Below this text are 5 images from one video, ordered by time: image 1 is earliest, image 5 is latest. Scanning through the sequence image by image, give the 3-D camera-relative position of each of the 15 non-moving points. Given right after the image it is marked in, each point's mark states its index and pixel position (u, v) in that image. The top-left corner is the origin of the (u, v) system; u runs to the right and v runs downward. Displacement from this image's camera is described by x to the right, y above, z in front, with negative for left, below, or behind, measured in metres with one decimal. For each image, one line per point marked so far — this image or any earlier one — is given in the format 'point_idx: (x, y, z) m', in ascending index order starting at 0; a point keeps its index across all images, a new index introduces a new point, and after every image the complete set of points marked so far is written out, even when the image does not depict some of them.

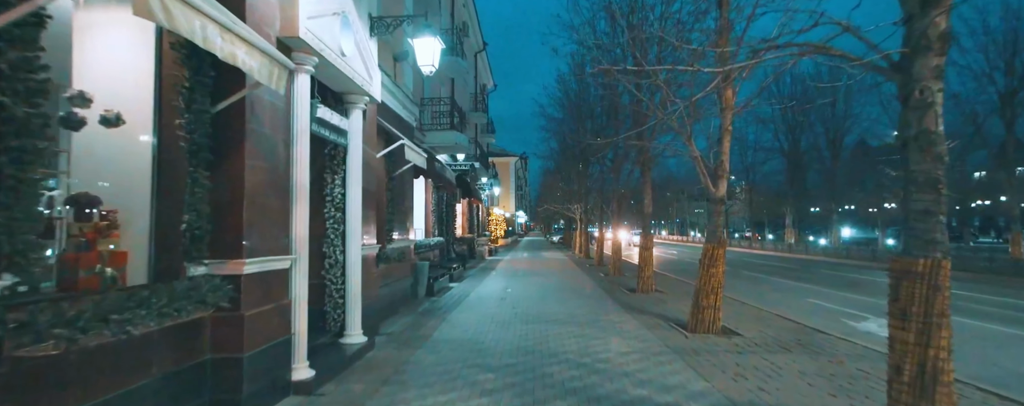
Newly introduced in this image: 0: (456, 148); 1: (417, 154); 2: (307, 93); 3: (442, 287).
0: (-2.2, +2.2, +18.1) m
1: (-2.0, +1.0, +9.5) m
2: (-2.4, +1.3, +5.5) m
3: (-2.3, -2.7, +14.8) m
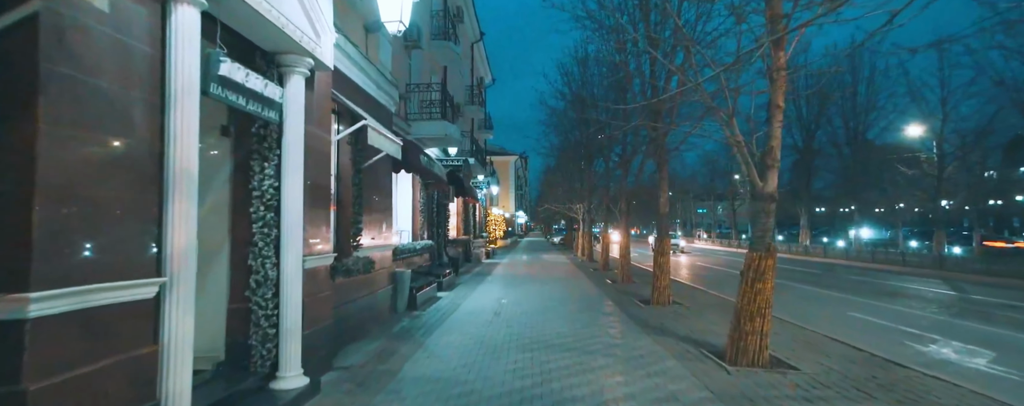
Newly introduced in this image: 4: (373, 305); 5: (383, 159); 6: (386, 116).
0: (-2.3, +2.2, +16.4) m
1: (-2.1, +1.1, +7.7) m
2: (-2.5, +1.3, +3.7) m
3: (-2.4, -2.7, +13.0) m
4: (-2.7, -1.9, +8.8) m
5: (-2.8, +0.9, +9.6) m
6: (-2.8, +1.9, +10.3) m
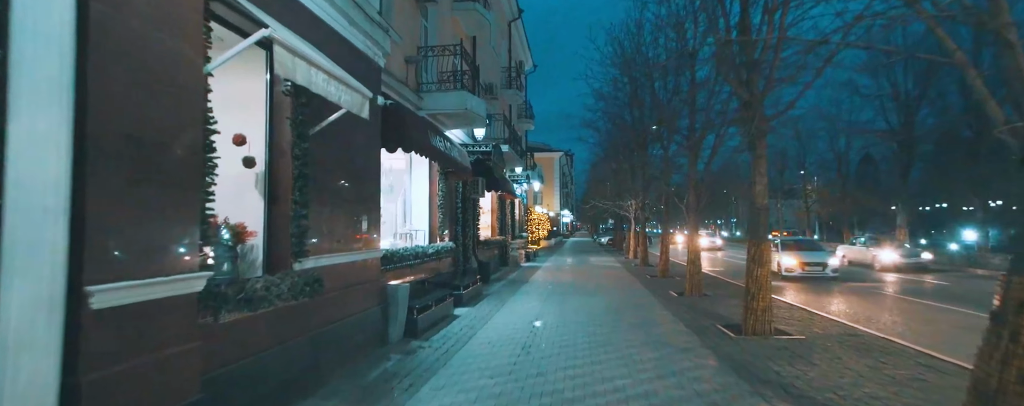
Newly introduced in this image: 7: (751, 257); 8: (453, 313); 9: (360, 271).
0: (-1.2, +2.4, +13.3) m
1: (-1.8, +1.2, +4.7) m
2: (-2.7, +1.5, +0.7) m
3: (-1.6, -2.5, +10.0) m
4: (-2.3, -1.8, +5.8) m
5: (-2.3, +1.1, +6.7) m
6: (-2.3, +2.1, +7.4) m
7: (+4.7, -1.1, +9.1) m
8: (-1.4, -2.6, +10.9) m
9: (-2.3, -1.0, +7.0) m
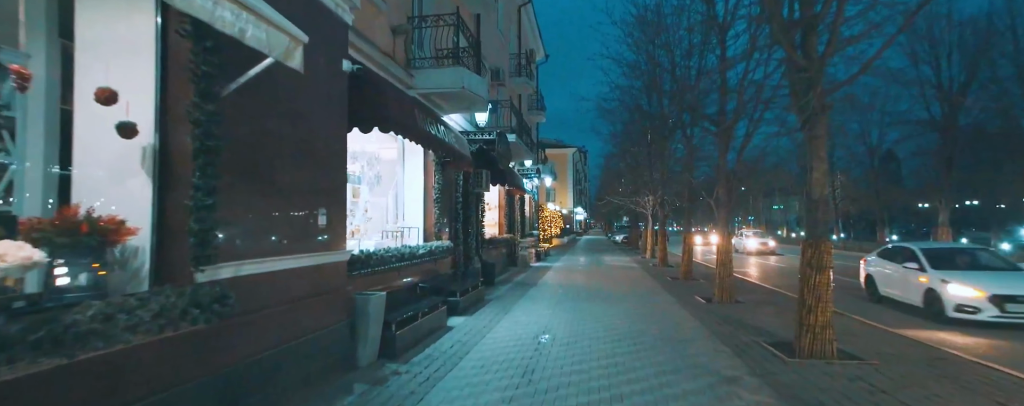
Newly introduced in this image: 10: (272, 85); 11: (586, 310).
0: (-1.1, +2.6, +11.8) m
1: (-2.0, +1.4, +3.2) m
2: (-2.9, +1.6, -0.8) m
3: (-1.5, -2.4, +8.5) m
4: (-2.3, -1.6, +4.3) m
5: (-2.4, +1.3, +5.1) m
6: (-2.3, +2.3, +5.8) m
7: (+4.7, -0.9, +7.4) m
8: (-1.3, -2.5, +9.4) m
9: (-2.4, -0.9, +5.4) m
10: (-2.4, +1.2, +4.8) m
11: (+1.8, -2.6, +11.3) m
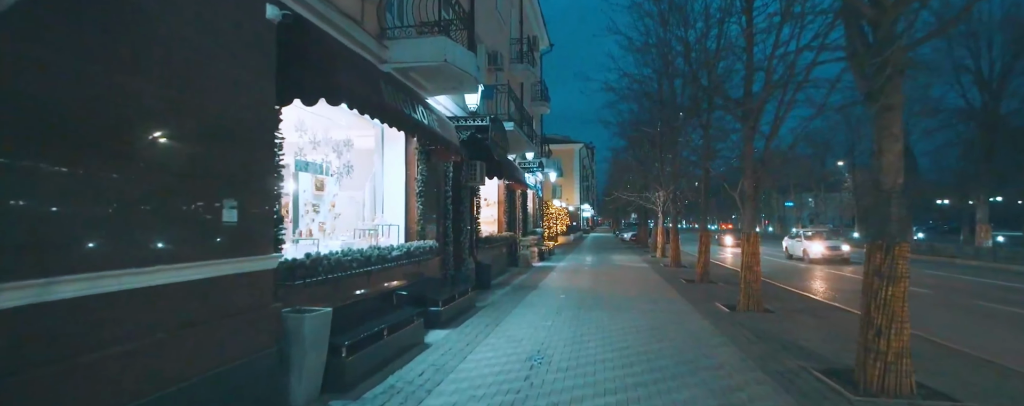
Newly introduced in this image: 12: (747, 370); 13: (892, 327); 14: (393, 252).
0: (-1.2, +2.7, +10.2) m
1: (-2.2, +1.4, +1.6) m
2: (-3.2, +1.7, -2.3) m
3: (-1.7, -2.3, +6.9) m
4: (-2.6, -1.6, +2.8) m
5: (-2.7, +1.3, +3.6) m
6: (-2.6, +2.4, +4.3) m
7: (+4.5, -0.8, +5.8) m
8: (-1.5, -2.4, +7.9) m
9: (-2.6, -0.8, +3.9) m
10: (-2.6, +1.3, +3.2) m
11: (+1.7, -2.5, +9.7) m
12: (+3.4, -2.4, +6.7) m
13: (+4.6, -1.5, +5.6) m
14: (-2.3, -1.0, +8.8) m
